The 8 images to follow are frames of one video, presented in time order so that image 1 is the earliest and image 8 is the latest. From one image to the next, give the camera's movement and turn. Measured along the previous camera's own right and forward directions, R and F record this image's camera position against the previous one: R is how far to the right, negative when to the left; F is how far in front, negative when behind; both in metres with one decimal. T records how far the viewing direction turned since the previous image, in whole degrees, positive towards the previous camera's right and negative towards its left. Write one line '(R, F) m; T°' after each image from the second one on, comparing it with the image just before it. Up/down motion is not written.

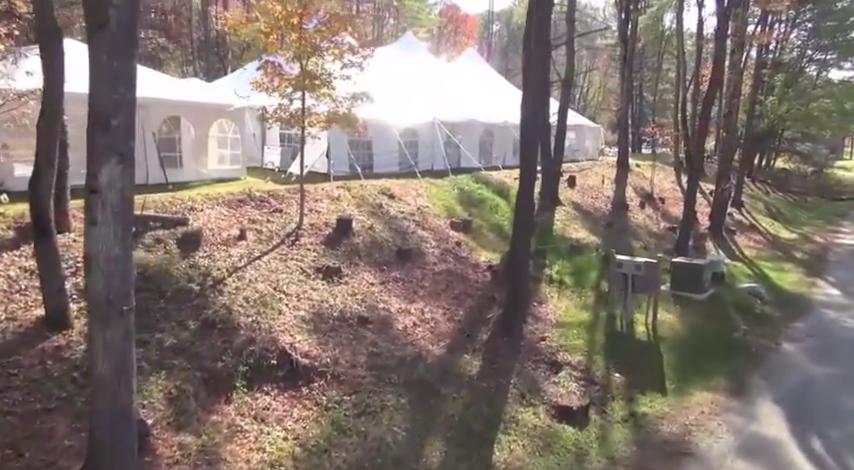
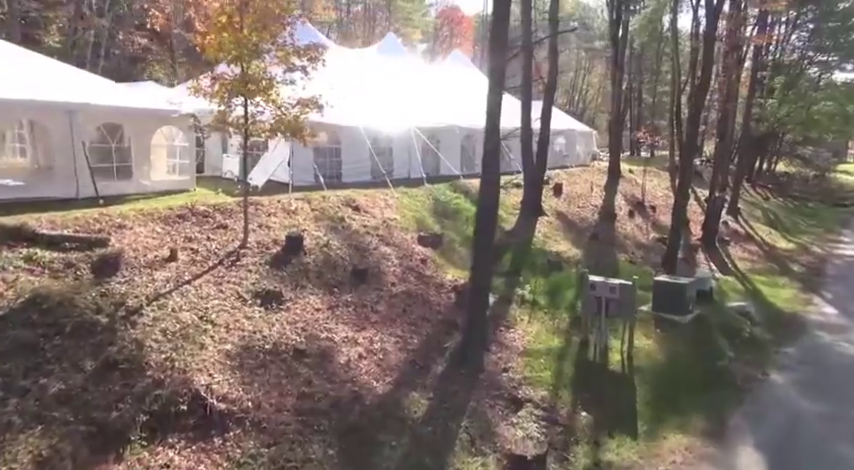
(+0.7, +0.8) m; 0°
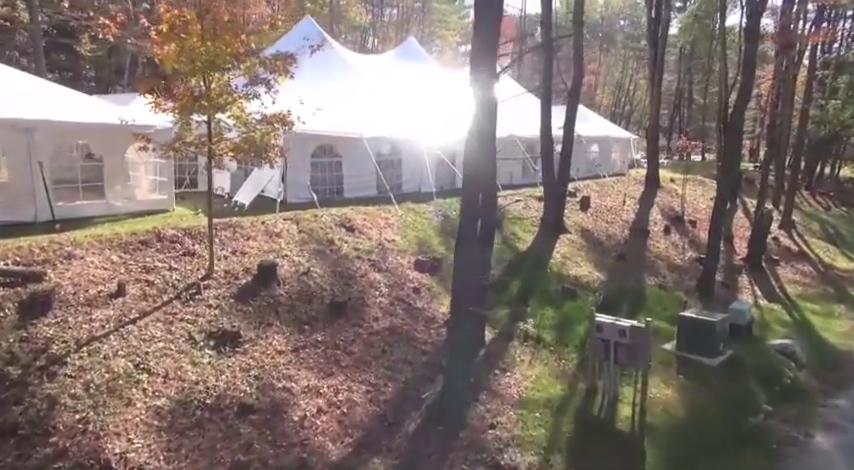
(+0.8, +1.0) m; -4°
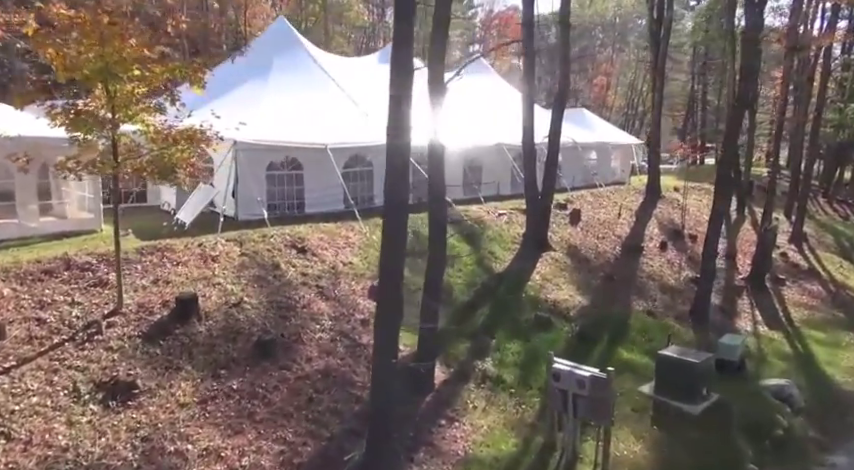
(+0.9, +0.9) m; -1°
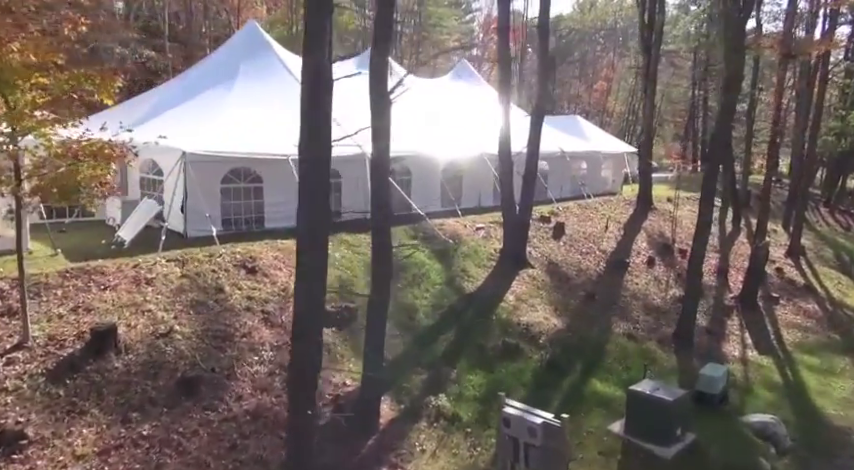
(+0.7, +0.7) m; 0°
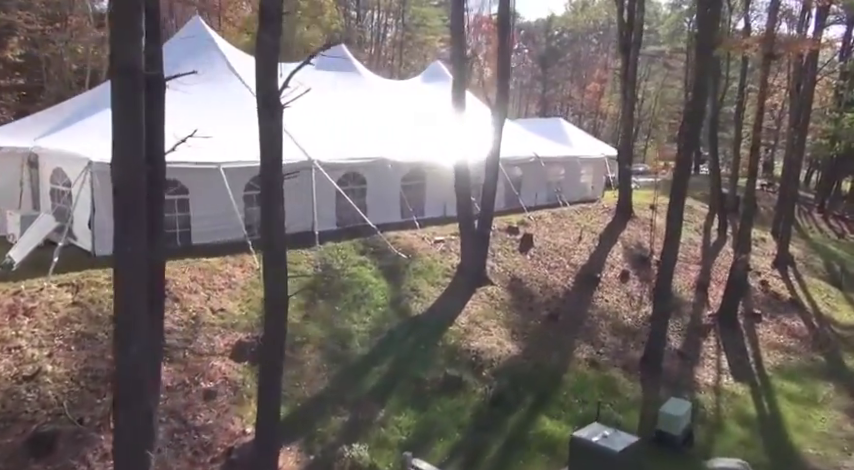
(+0.9, +1.0) m; 0°
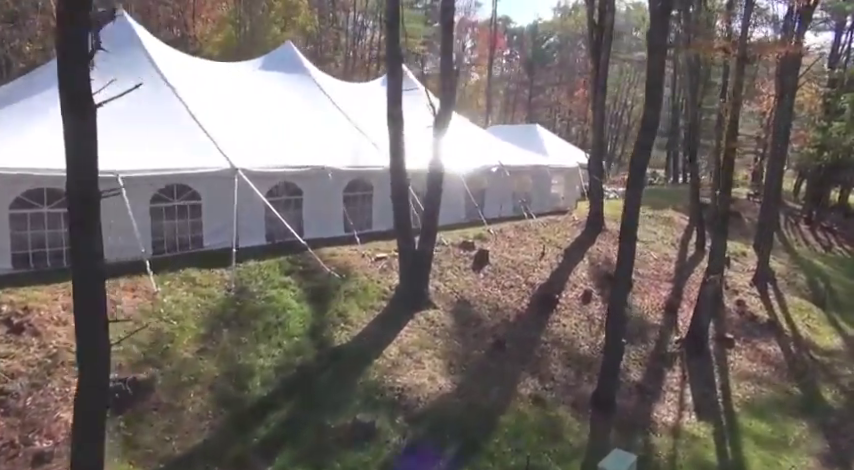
(+1.1, +1.1) m; +1°
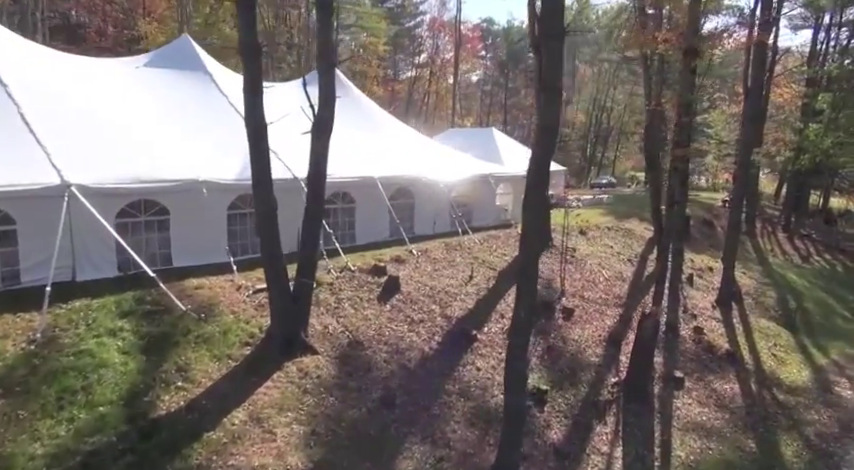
(+1.7, +1.8) m; +1°
